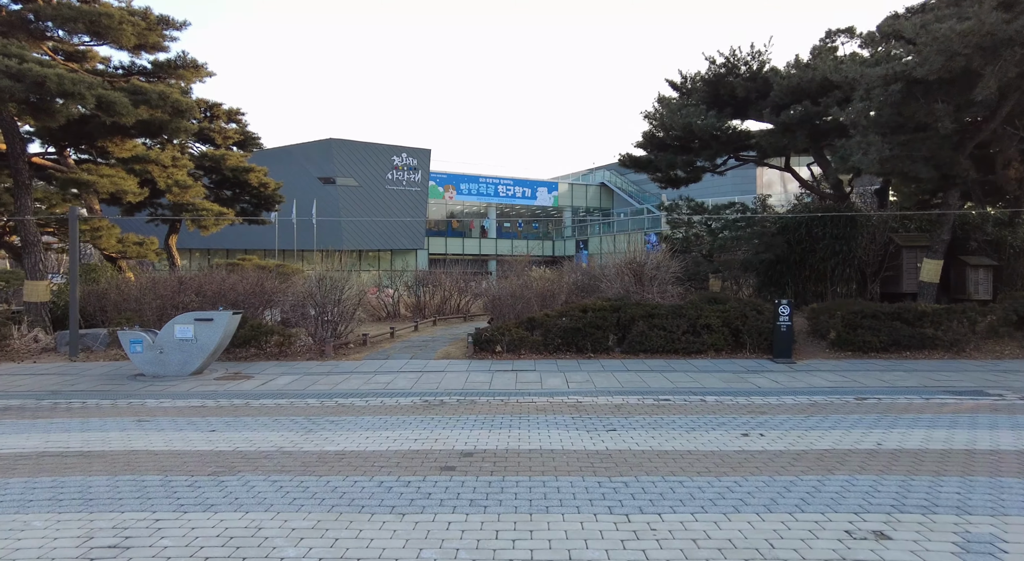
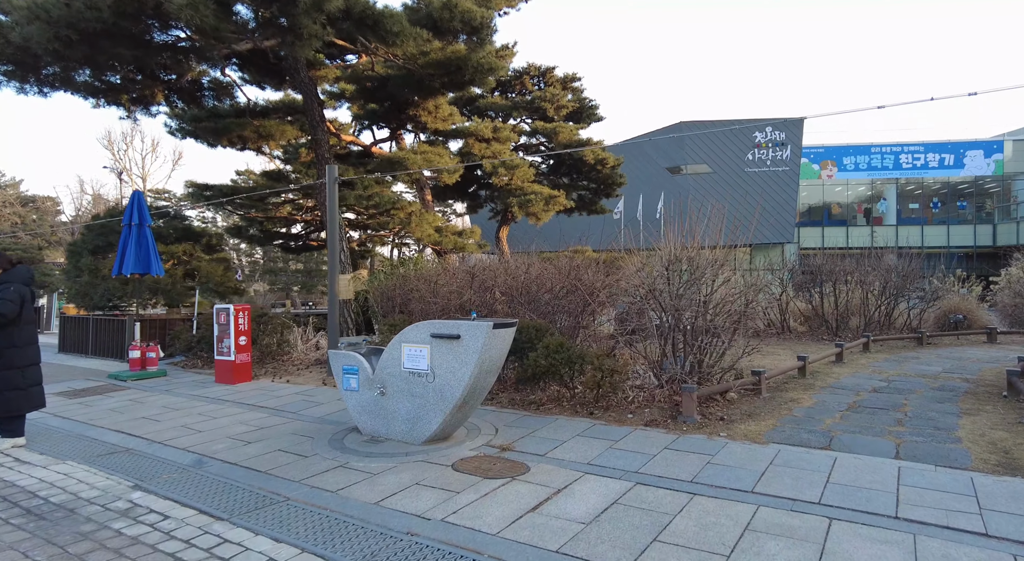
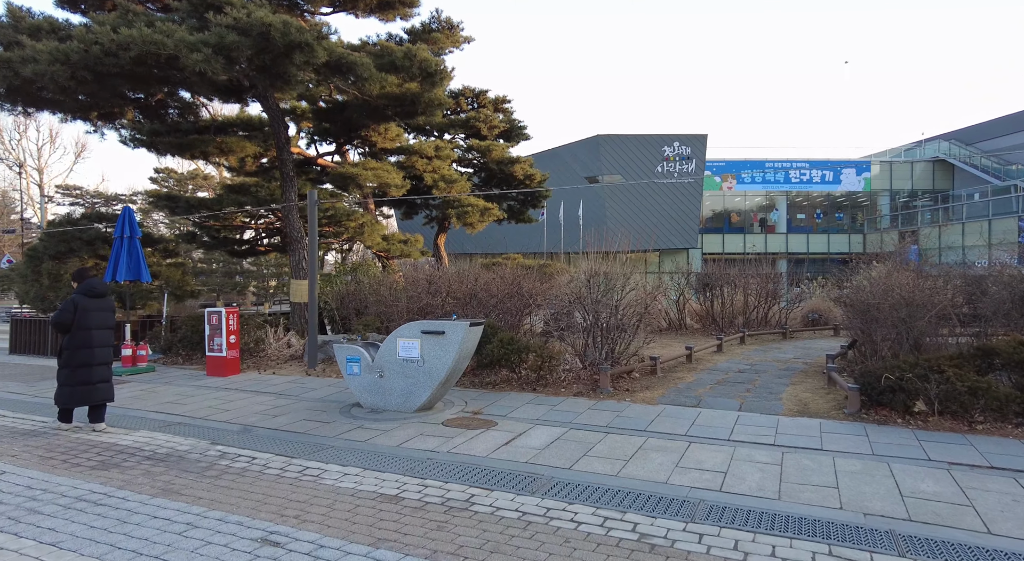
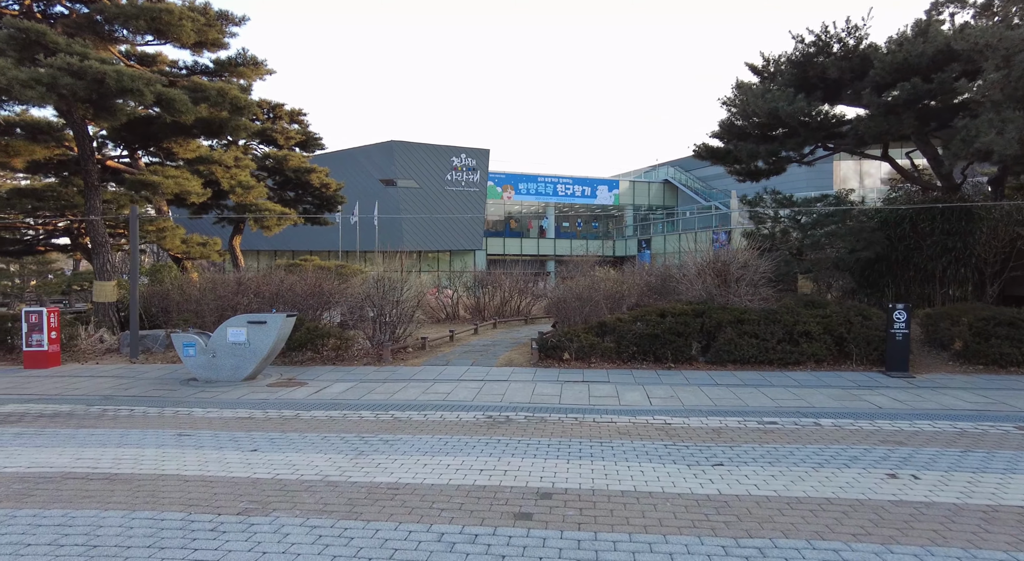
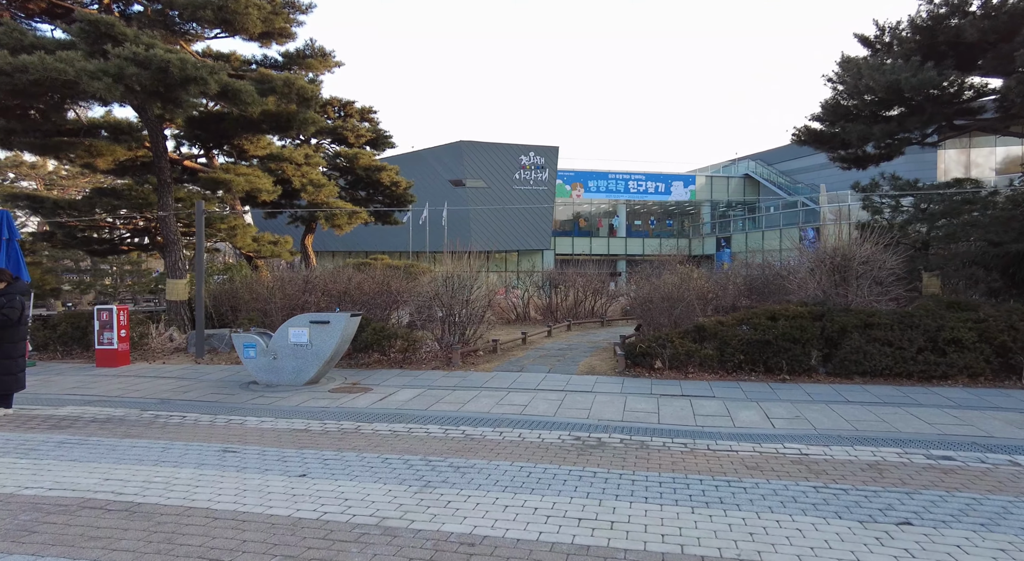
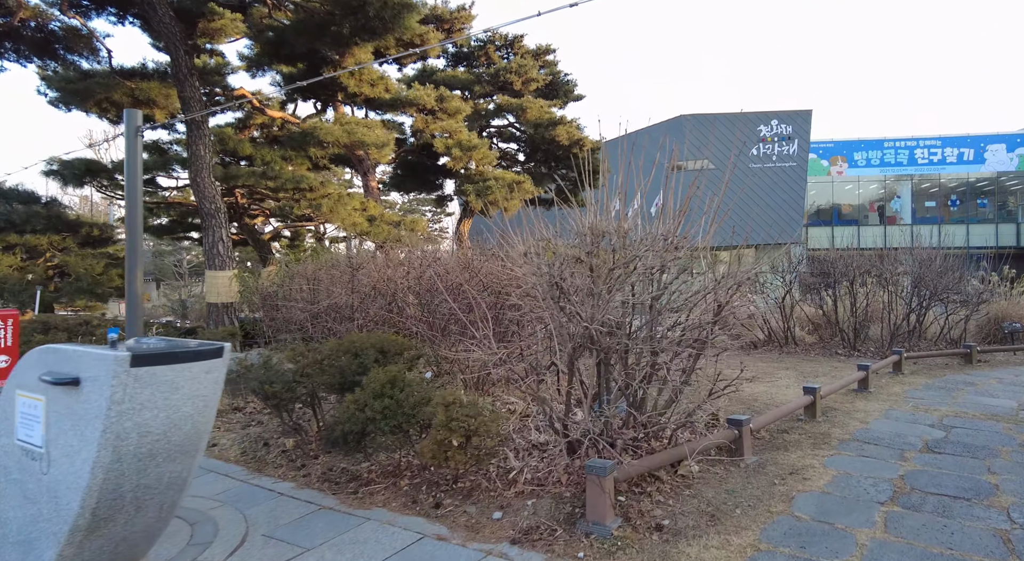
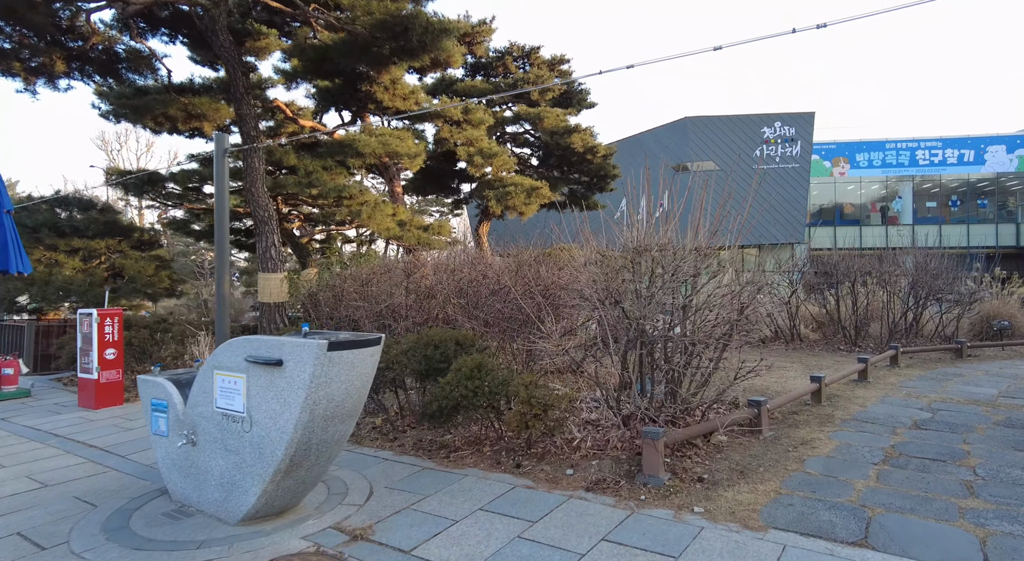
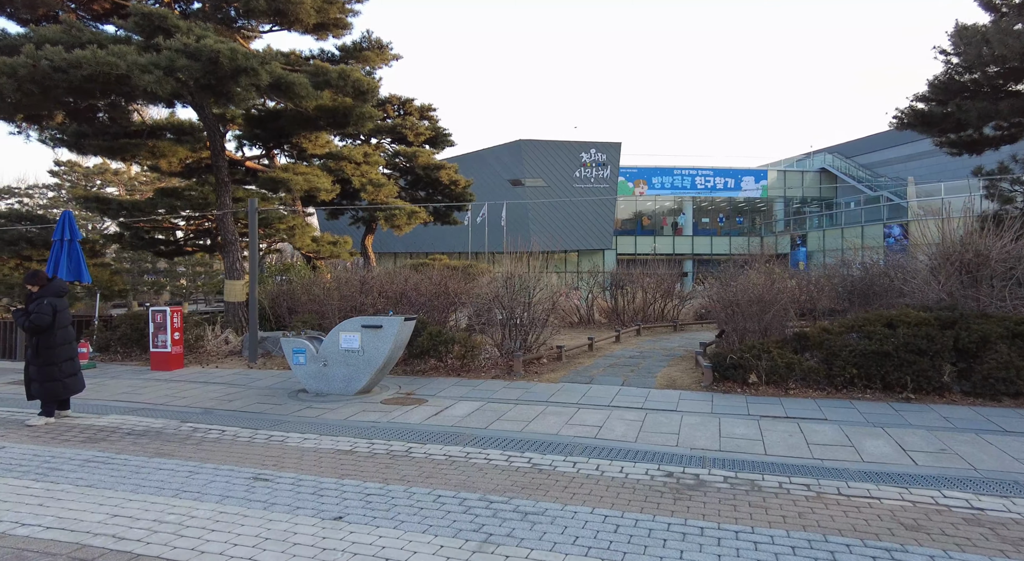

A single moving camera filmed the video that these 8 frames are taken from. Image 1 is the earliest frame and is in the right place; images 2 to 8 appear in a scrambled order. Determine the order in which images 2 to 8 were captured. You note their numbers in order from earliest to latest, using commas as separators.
4, 5, 8, 3, 2, 7, 6
